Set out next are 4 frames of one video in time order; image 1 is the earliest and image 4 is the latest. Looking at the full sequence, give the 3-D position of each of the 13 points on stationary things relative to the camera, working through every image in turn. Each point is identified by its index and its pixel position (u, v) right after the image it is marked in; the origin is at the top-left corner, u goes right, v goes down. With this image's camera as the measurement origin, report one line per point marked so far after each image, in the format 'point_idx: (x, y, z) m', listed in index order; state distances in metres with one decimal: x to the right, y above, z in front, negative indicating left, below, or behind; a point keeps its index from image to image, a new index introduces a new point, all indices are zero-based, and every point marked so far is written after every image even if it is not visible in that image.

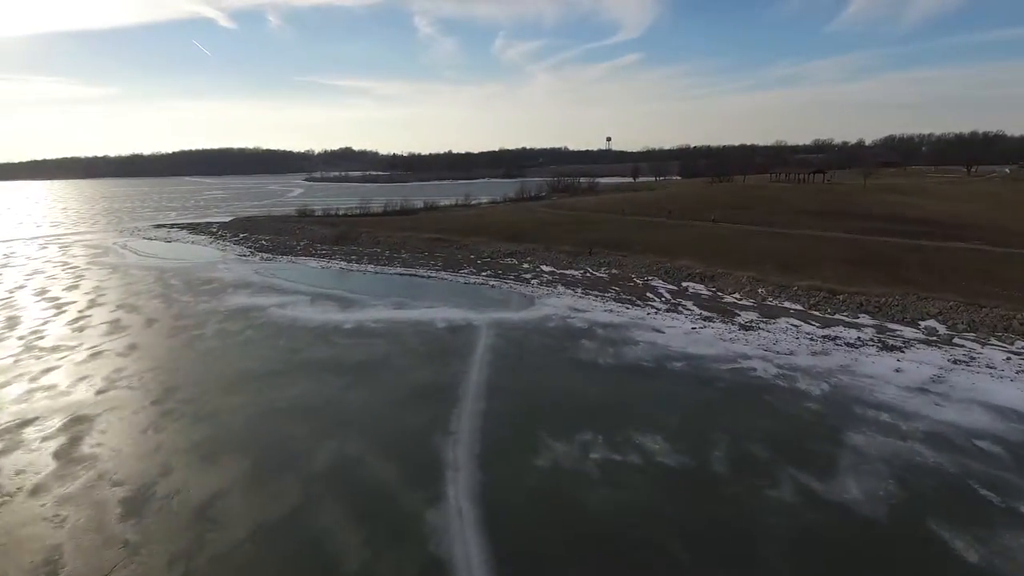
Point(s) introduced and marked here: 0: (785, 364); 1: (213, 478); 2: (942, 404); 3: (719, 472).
0: (+7.5, -2.1, +17.1) m
1: (-5.5, -3.6, +11.4) m
2: (+10.0, -2.7, +14.3) m
3: (+3.8, -3.4, +11.4) m
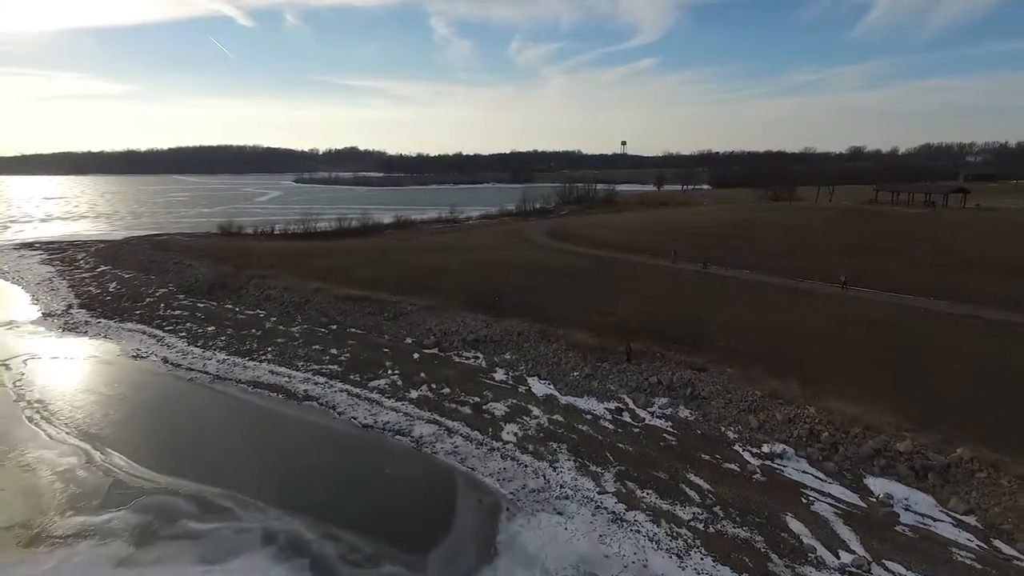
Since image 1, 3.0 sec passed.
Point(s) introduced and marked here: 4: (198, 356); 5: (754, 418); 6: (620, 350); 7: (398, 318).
0: (+6.2, -5.5, +1.7) m
1: (-7.0, -6.7, -3.8) m
2: (+8.6, -6.2, -1.1) m
3: (+2.4, -6.7, -3.9) m
4: (-9.3, -2.0, +18.3) m
5: (+4.8, -2.5, +12.3) m
6: (+2.8, -1.5, +15.6) m
7: (-3.6, -0.9, +19.8) m
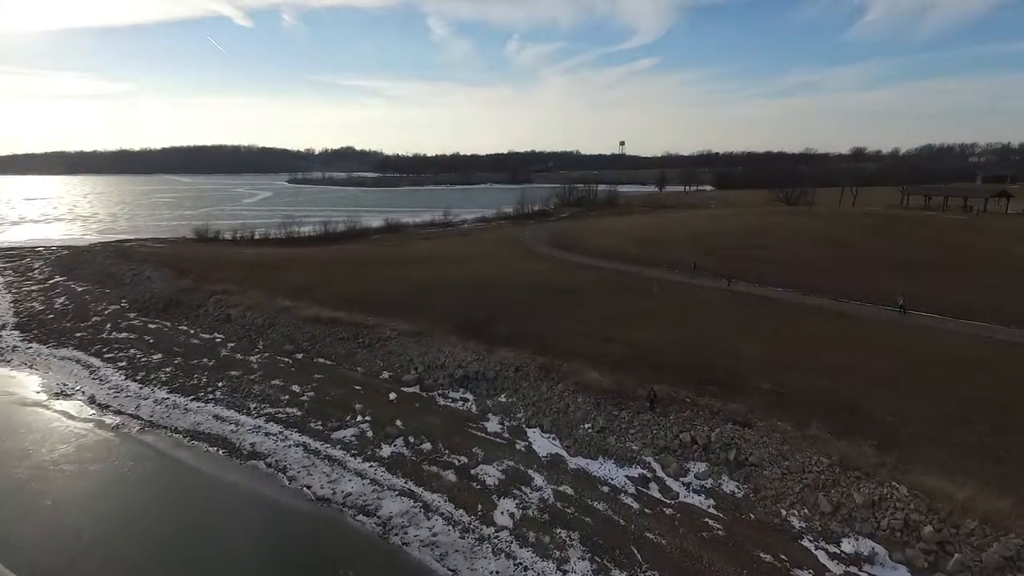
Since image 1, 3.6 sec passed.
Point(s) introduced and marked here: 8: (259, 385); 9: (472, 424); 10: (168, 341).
0: (+6.2, -6.1, -1.2) m
1: (-7.0, -7.3, -6.7) m
2: (+8.6, -6.8, -4.1) m
3: (+2.3, -7.3, -6.8) m
4: (-9.4, -2.6, +15.4) m
5: (+4.8, -3.1, +9.3) m
6: (+2.7, -2.2, +12.7) m
7: (-3.7, -1.6, +16.9) m
8: (-6.4, -2.4, +15.5) m
9: (-0.8, -2.8, +12.9) m
10: (-10.6, -1.6, +19.0) m
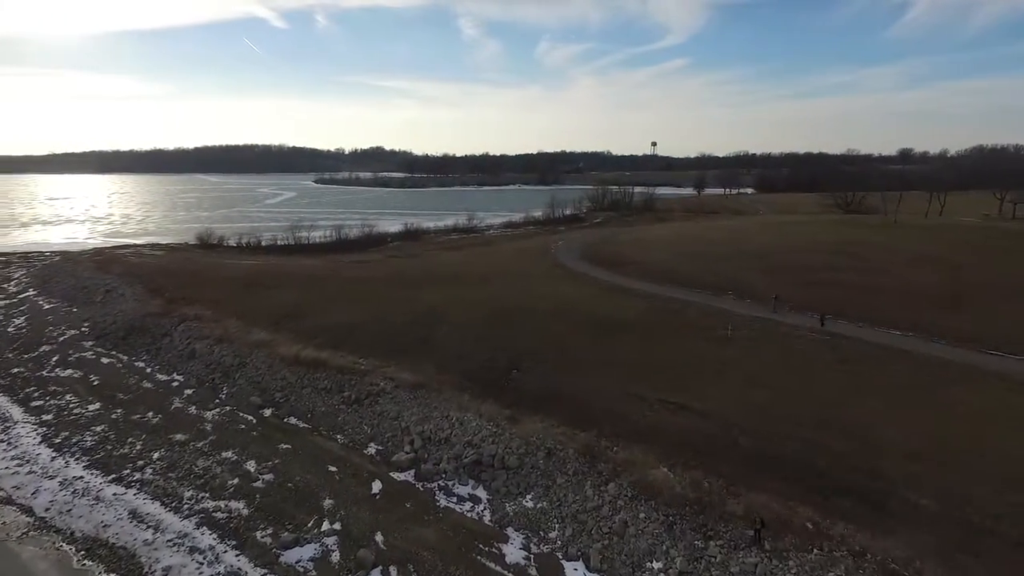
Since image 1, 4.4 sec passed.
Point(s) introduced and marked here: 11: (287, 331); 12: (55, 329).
0: (+5.9, -7.0, -5.6) m
1: (-7.5, -8.0, -10.5) m
2: (+8.2, -7.7, -8.5) m
3: (+1.8, -8.1, -11.1) m
4: (-8.9, -3.3, +11.7) m
5: (+5.0, -4.0, +5.0) m
6: (+3.1, -3.0, +8.4) m
7: (-3.1, -2.4, +12.9) m
8: (-5.8, -3.2, +11.7) m
9: (-0.4, -3.6, +8.8) m
10: (-9.8, -2.3, +15.3) m
11: (-6.1, -1.2, +16.7) m
12: (-14.7, -1.2, +19.9) m
